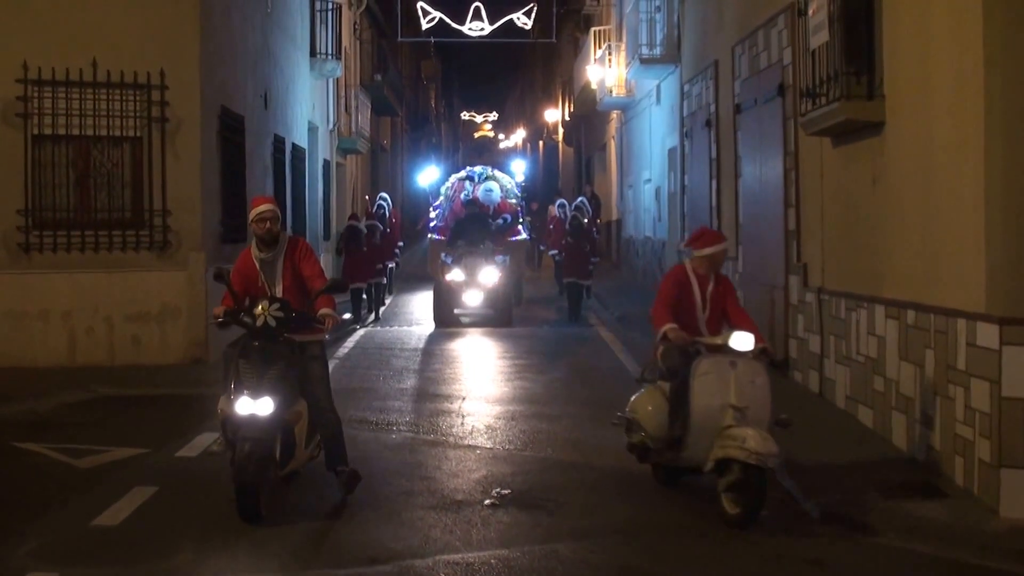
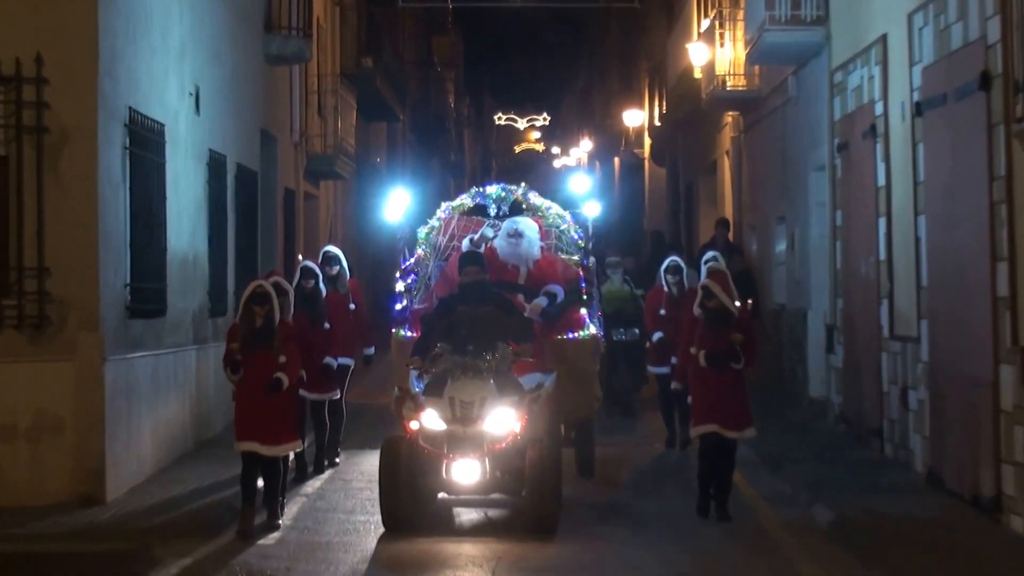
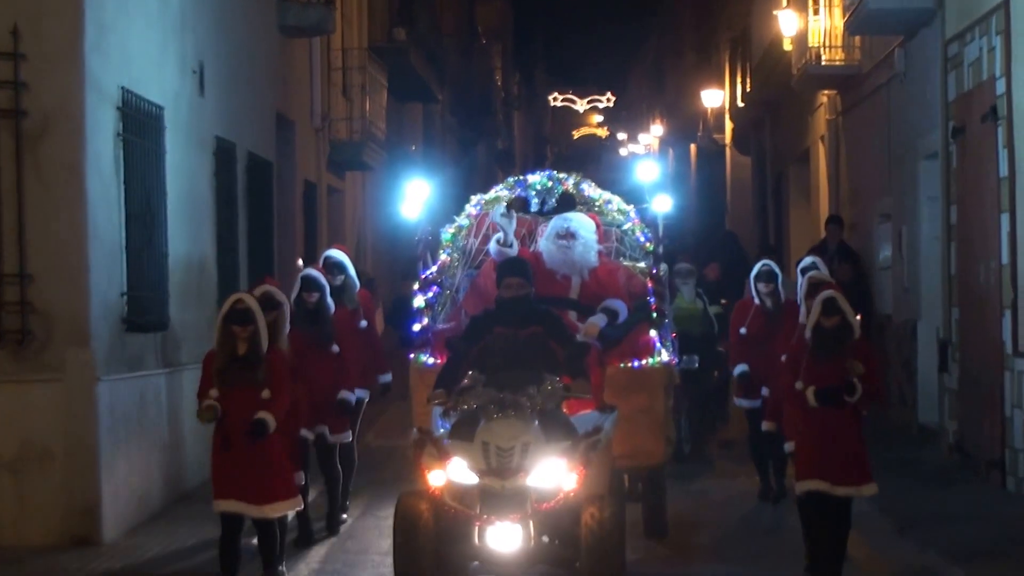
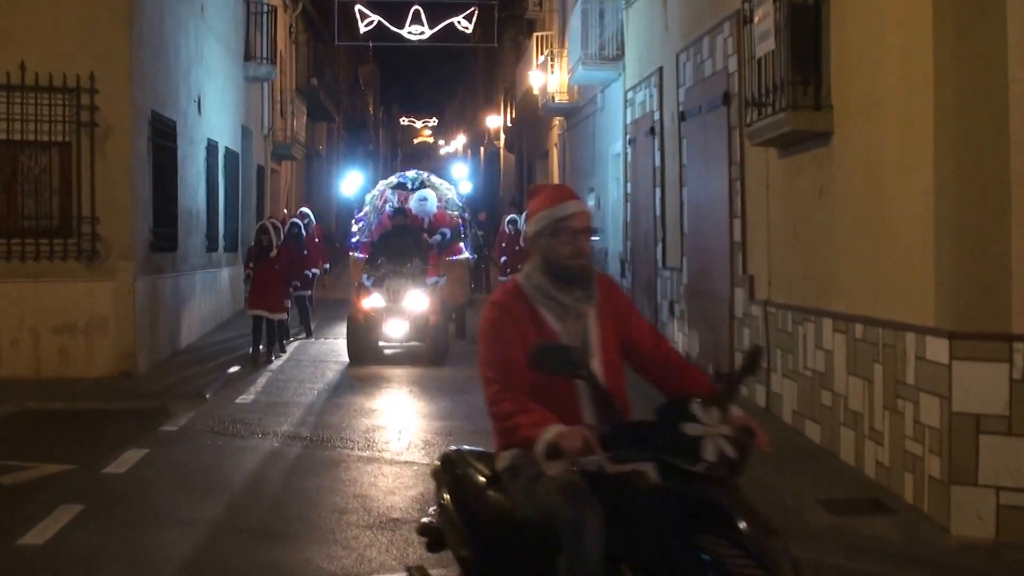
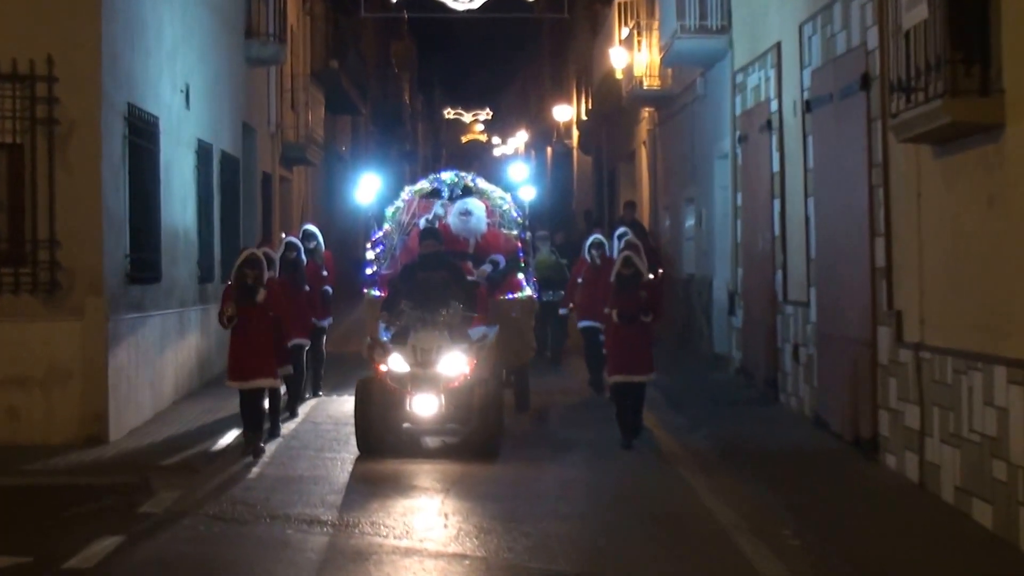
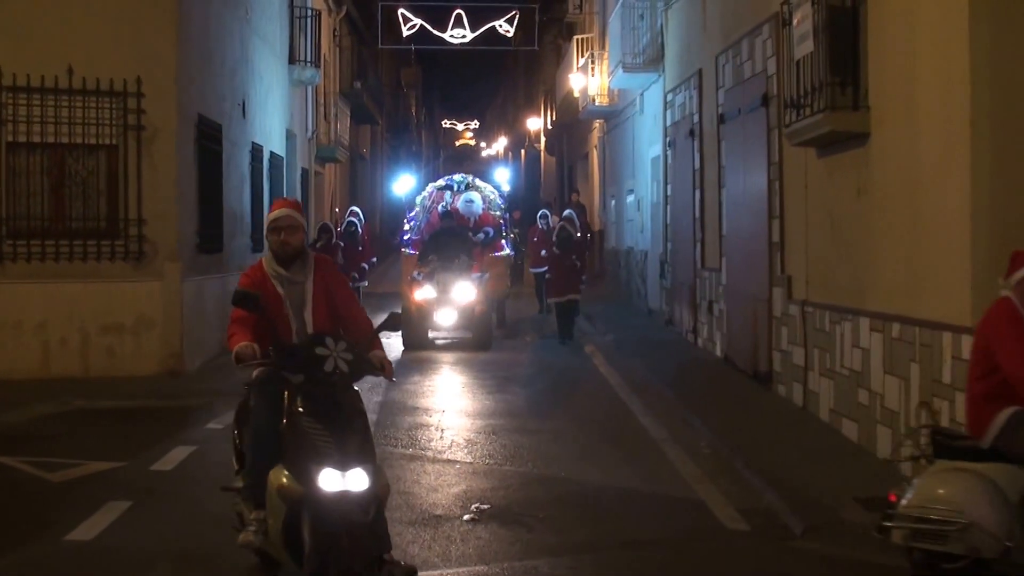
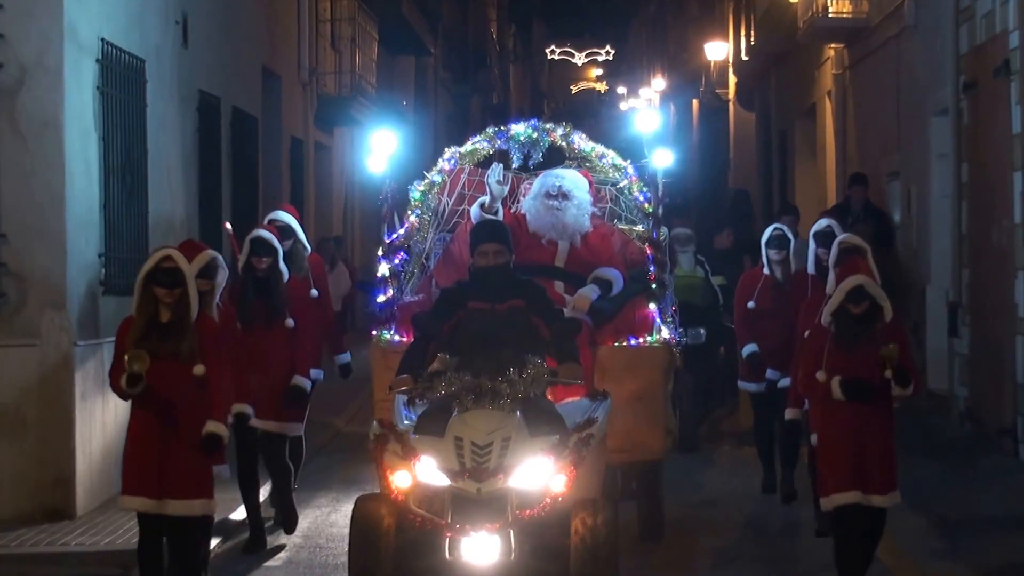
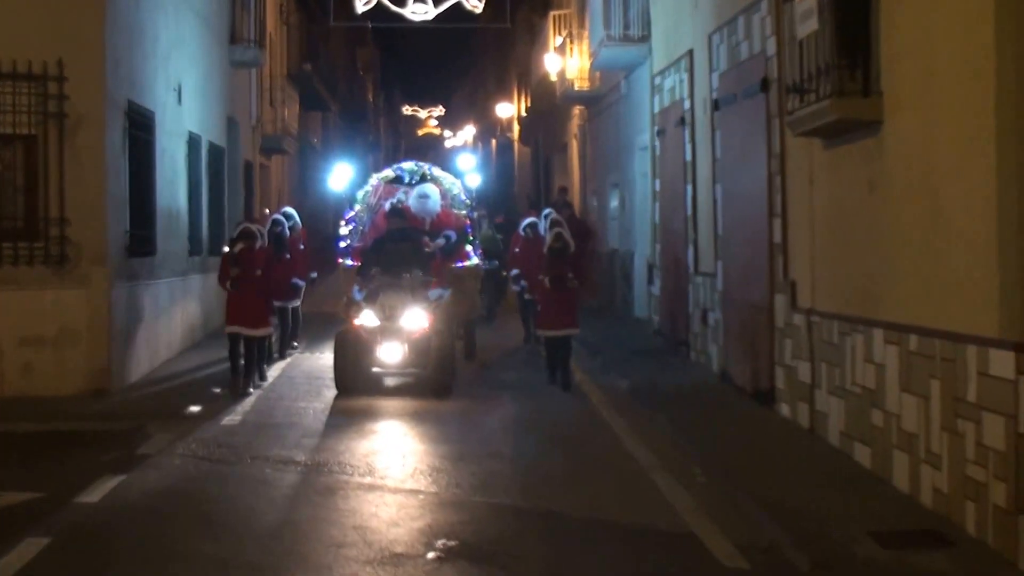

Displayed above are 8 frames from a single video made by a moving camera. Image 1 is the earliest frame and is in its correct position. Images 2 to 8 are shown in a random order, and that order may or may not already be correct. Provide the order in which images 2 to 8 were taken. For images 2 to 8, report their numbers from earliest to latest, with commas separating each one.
6, 4, 8, 5, 2, 3, 7
